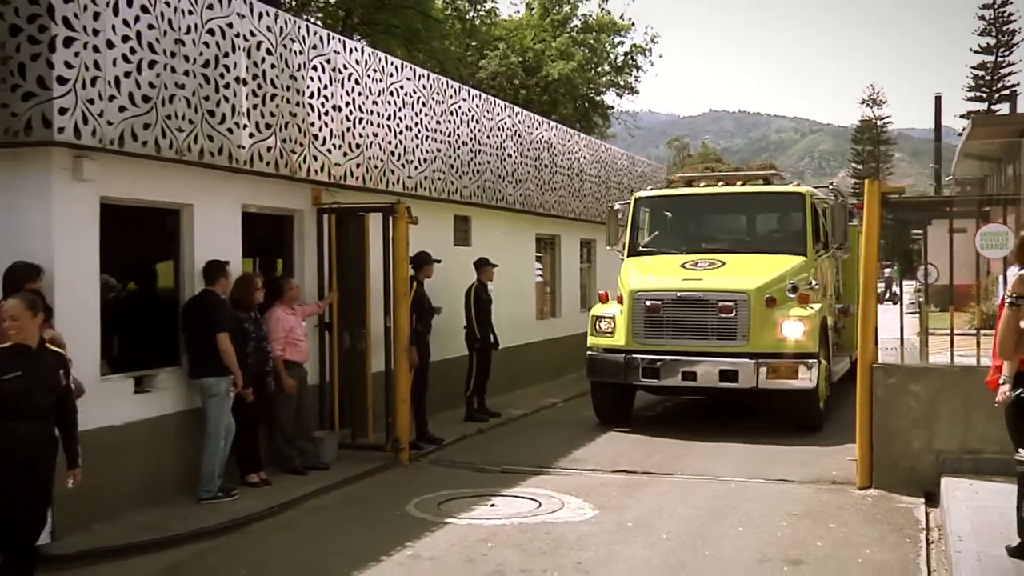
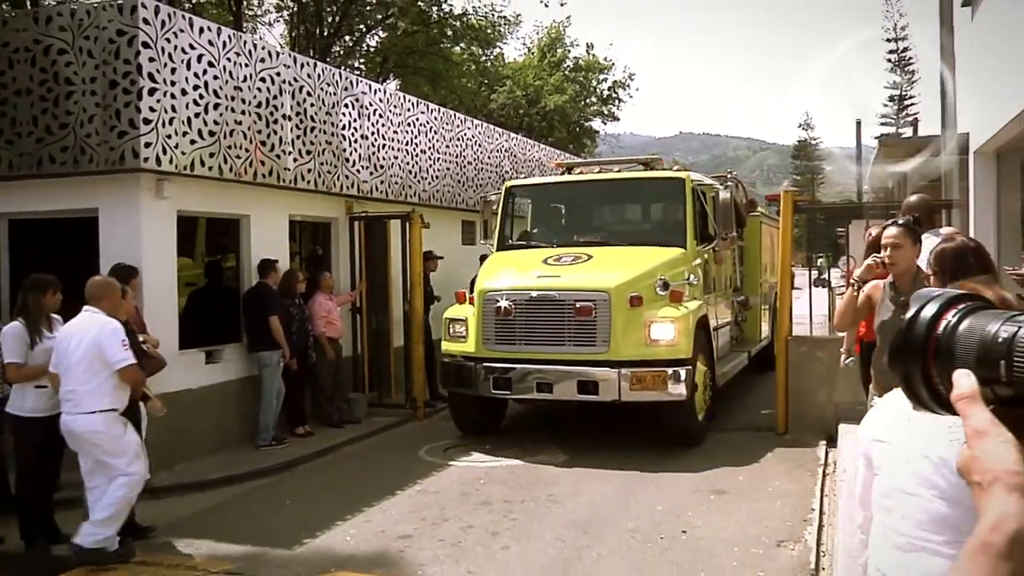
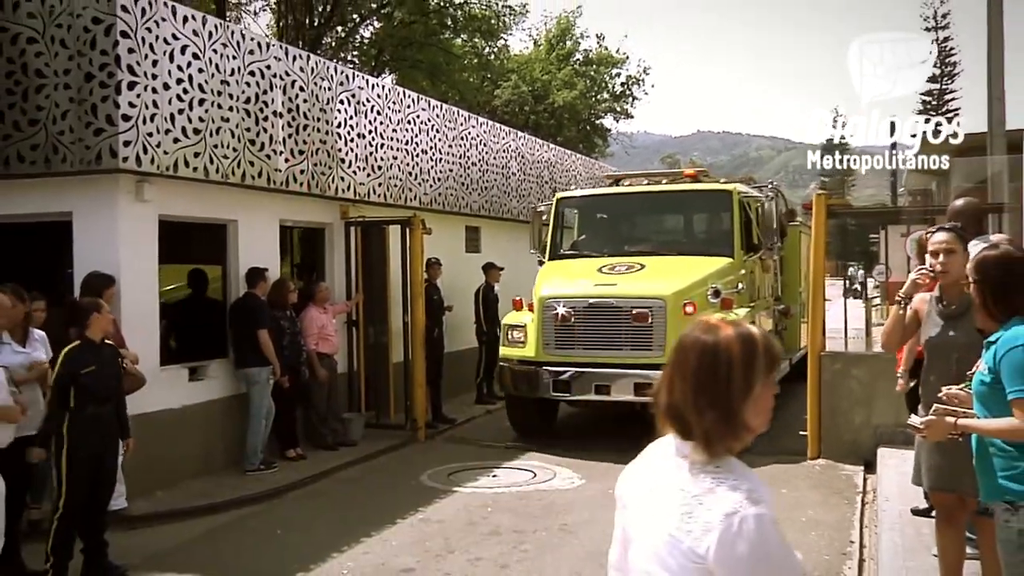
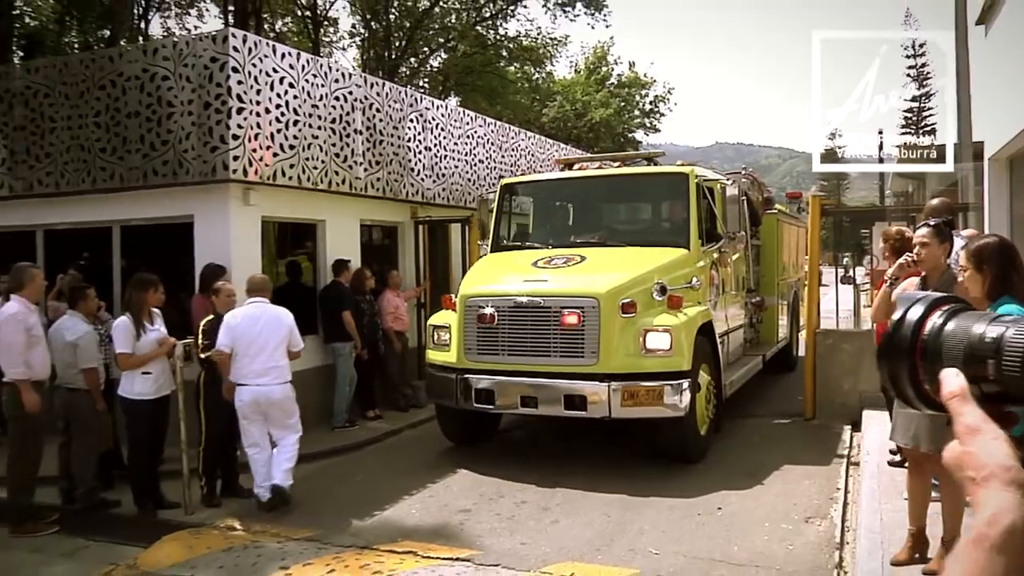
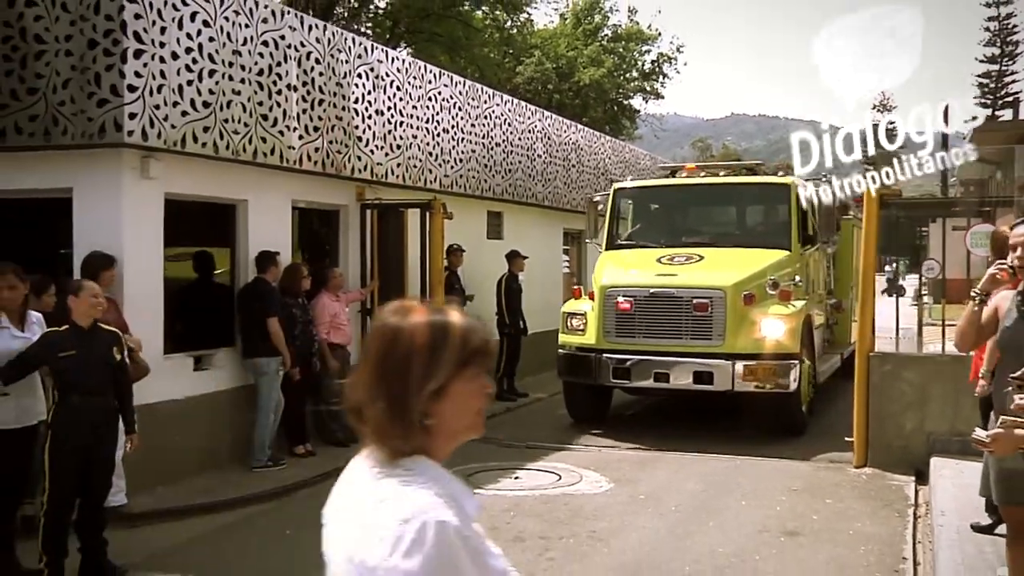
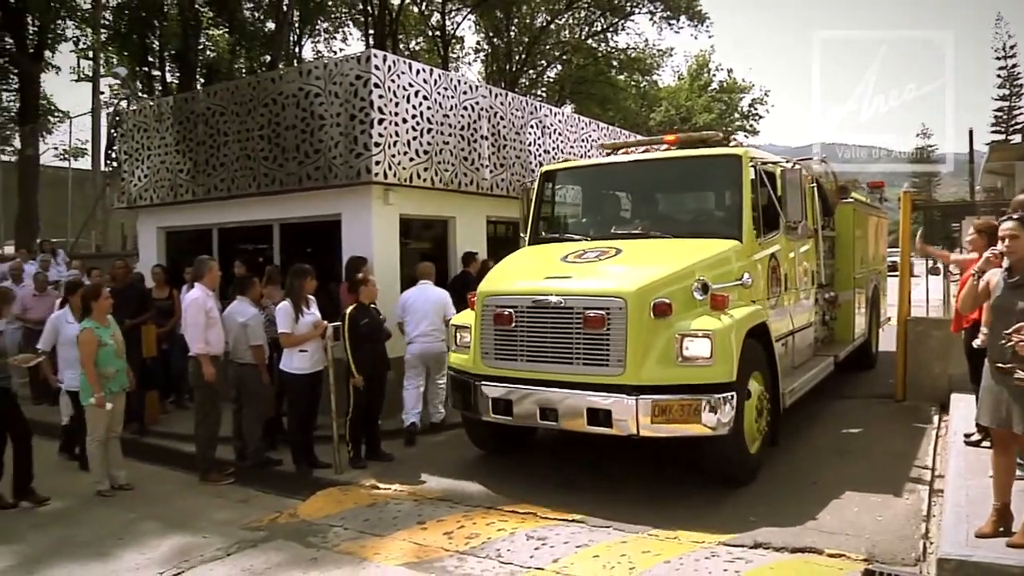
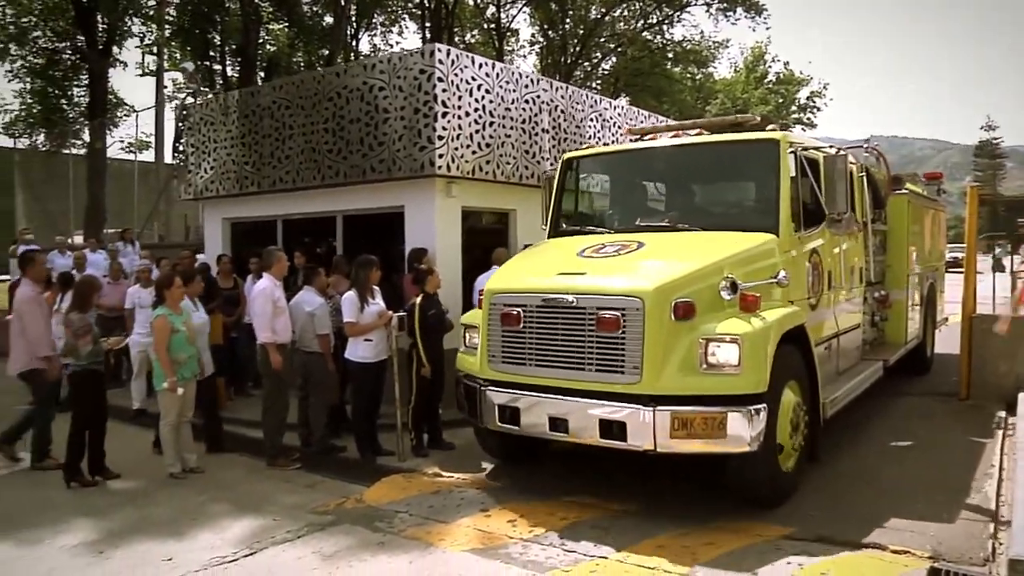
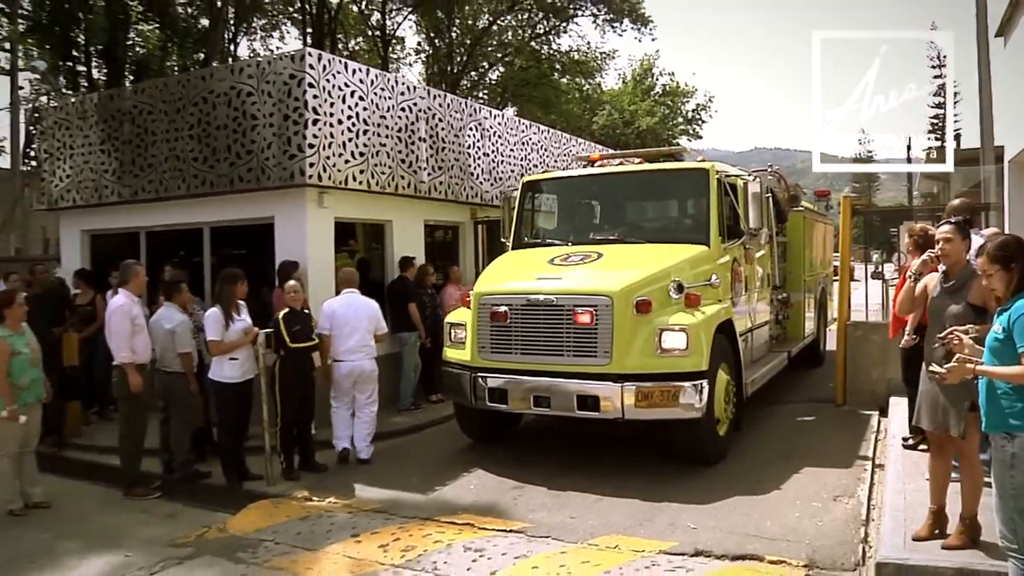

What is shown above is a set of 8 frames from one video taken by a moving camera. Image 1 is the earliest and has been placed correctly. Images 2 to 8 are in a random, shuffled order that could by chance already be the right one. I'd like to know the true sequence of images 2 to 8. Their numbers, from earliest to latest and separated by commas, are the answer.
5, 3, 2, 4, 8, 6, 7
